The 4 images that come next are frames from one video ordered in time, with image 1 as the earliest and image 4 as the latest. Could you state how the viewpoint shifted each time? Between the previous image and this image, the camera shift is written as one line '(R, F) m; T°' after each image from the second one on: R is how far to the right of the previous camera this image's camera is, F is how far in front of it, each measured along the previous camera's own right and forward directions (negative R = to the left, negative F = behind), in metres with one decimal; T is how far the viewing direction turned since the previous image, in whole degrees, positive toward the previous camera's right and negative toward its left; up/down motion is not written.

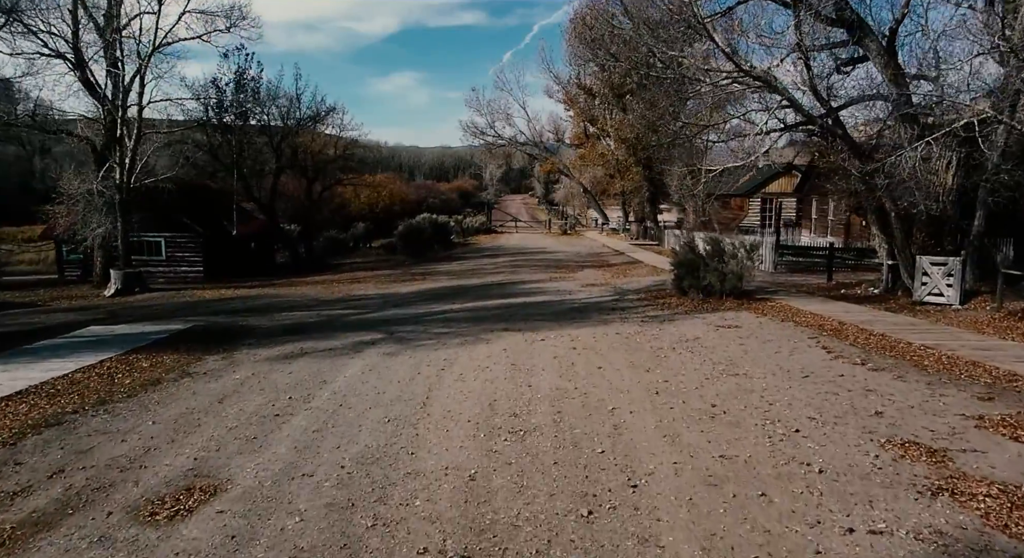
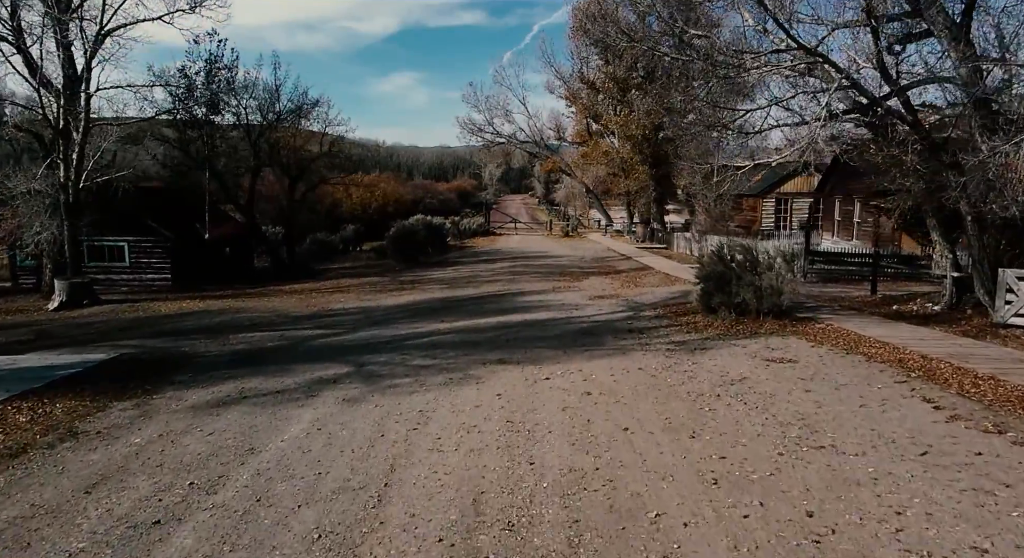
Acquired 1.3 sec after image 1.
(0.0, +2.0) m; 0°
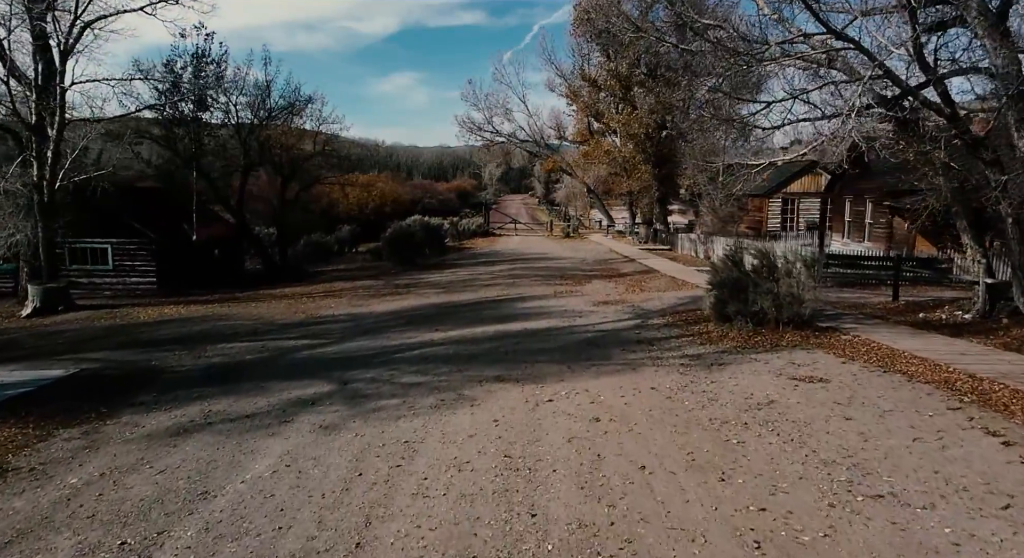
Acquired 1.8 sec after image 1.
(0.0, +0.8) m; 0°
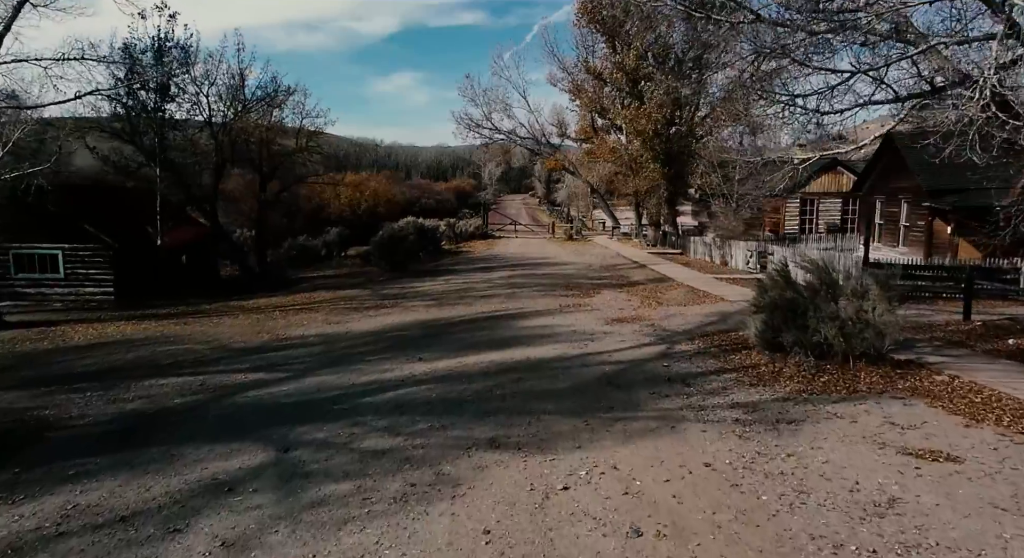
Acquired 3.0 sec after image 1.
(0.0, +2.1) m; 0°
